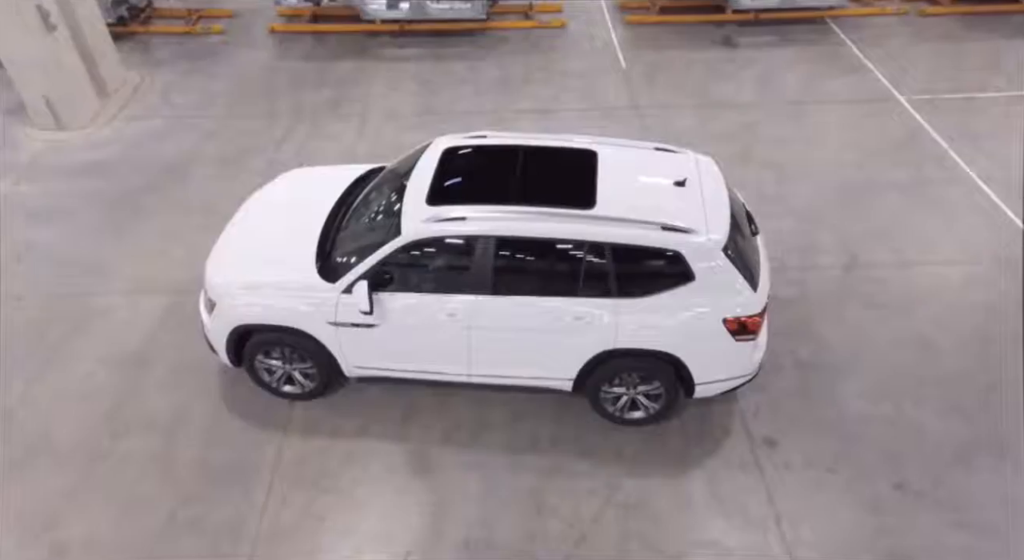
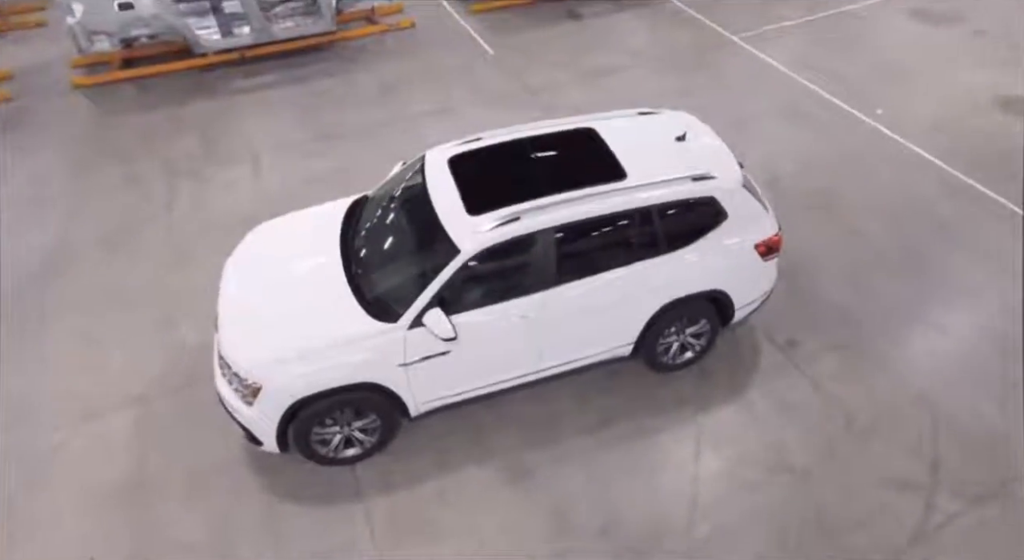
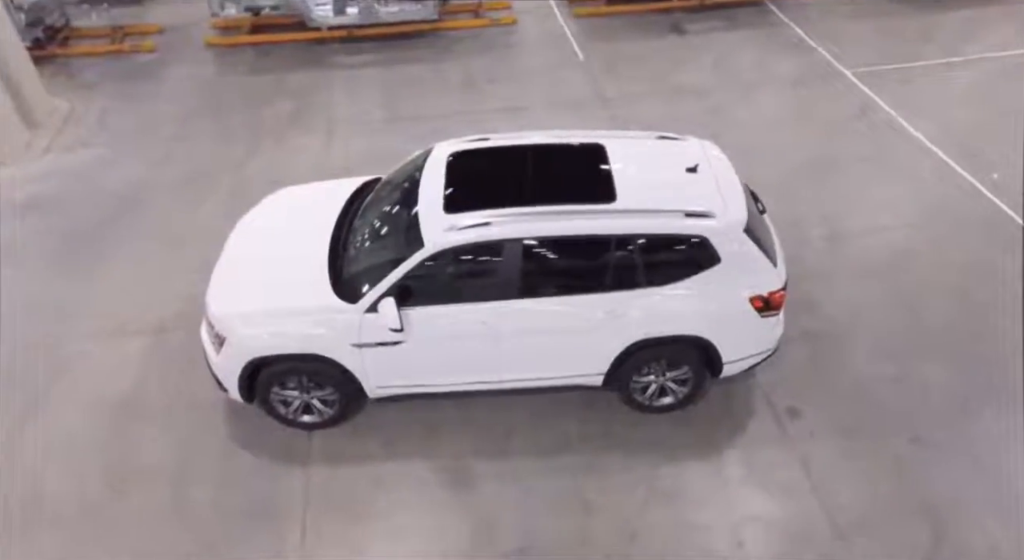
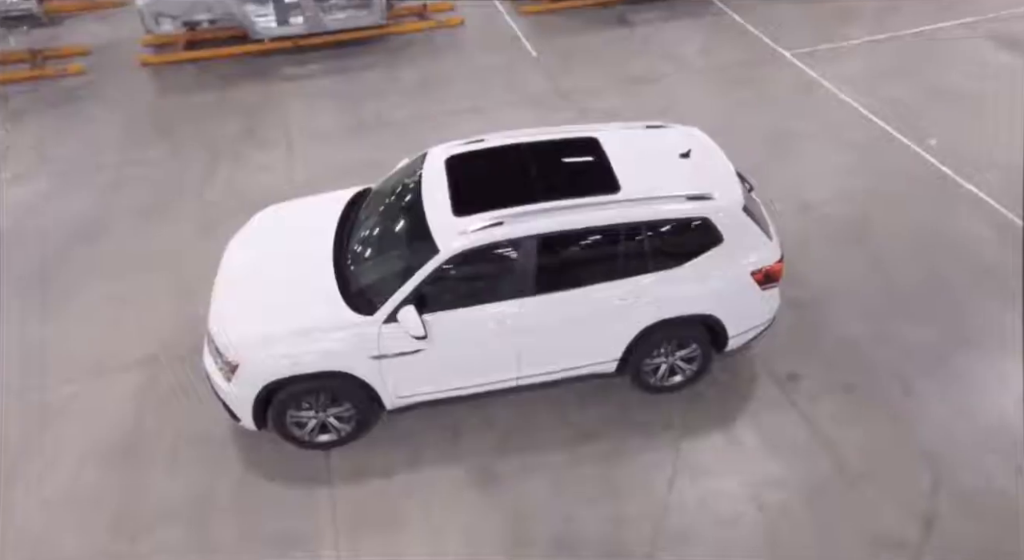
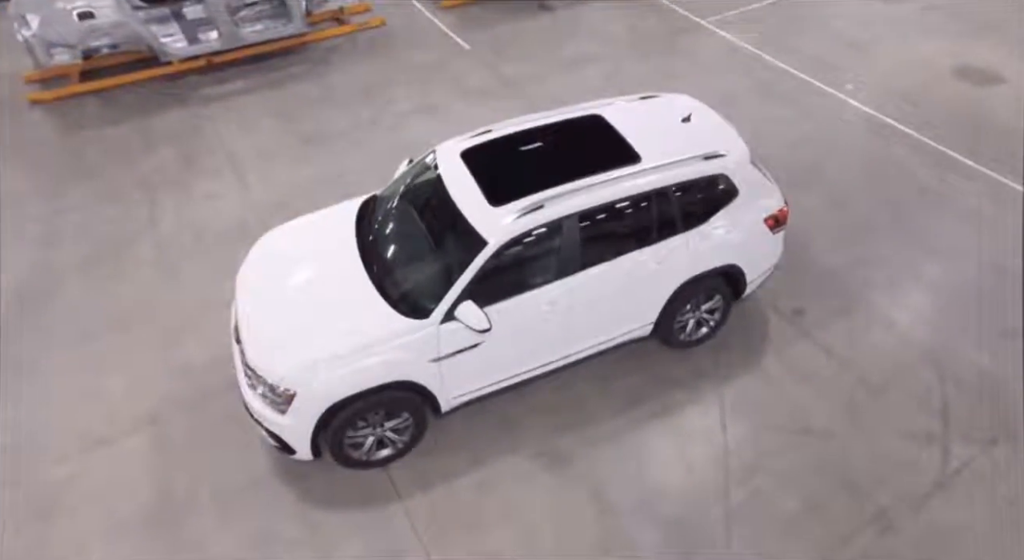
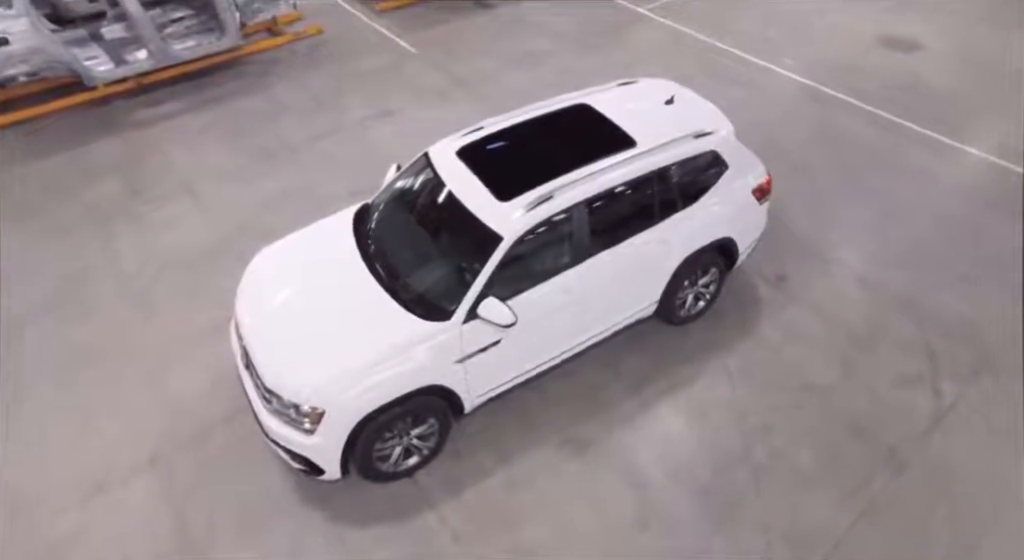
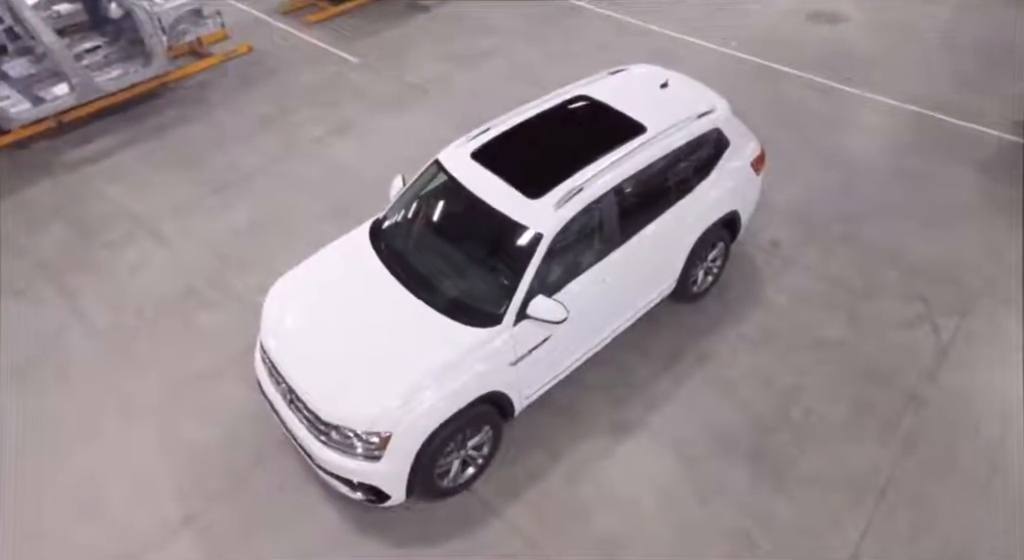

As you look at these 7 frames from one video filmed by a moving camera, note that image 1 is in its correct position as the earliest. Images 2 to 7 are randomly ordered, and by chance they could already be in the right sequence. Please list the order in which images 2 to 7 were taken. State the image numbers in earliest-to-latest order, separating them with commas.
3, 4, 2, 5, 6, 7
